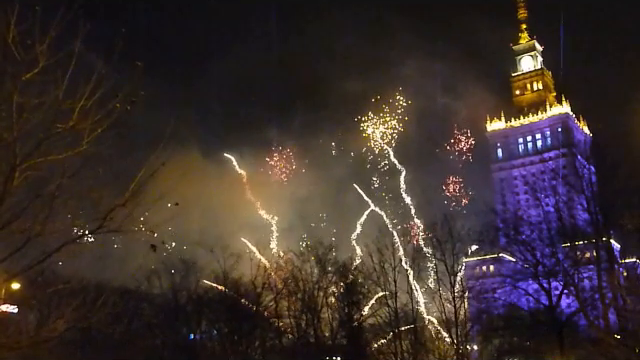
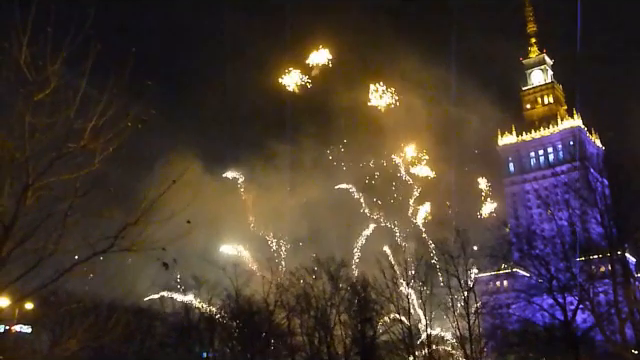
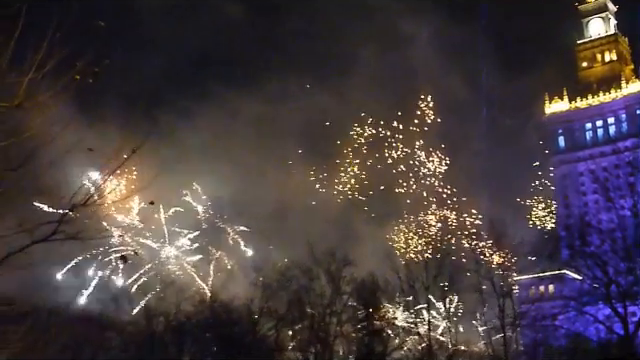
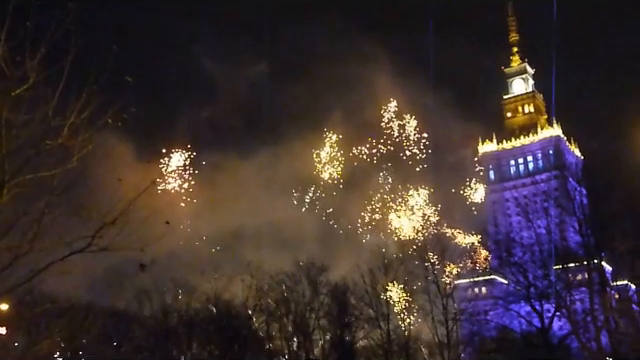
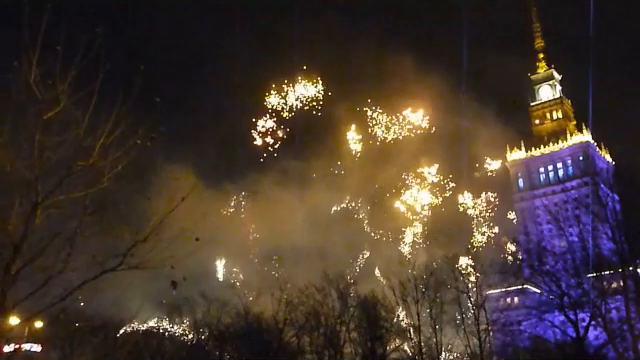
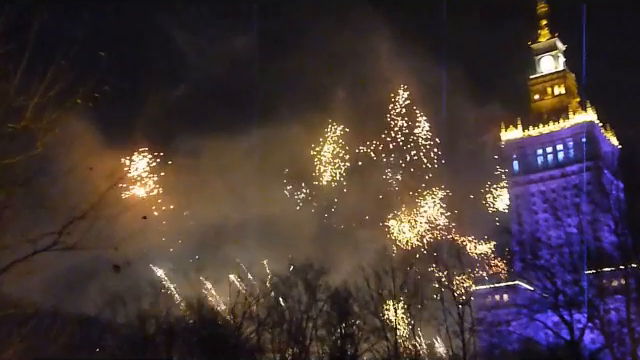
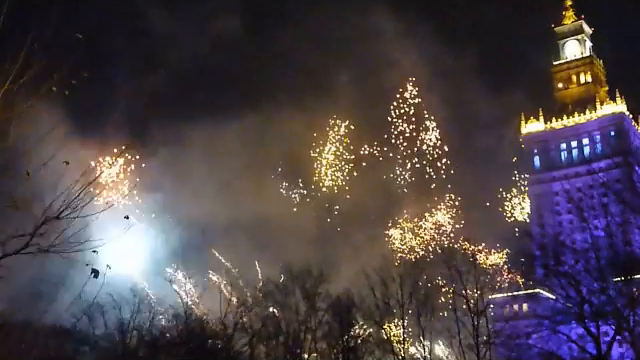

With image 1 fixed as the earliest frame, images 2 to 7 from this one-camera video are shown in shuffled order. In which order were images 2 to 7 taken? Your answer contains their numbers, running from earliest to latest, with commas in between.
2, 5, 4, 6, 7, 3
